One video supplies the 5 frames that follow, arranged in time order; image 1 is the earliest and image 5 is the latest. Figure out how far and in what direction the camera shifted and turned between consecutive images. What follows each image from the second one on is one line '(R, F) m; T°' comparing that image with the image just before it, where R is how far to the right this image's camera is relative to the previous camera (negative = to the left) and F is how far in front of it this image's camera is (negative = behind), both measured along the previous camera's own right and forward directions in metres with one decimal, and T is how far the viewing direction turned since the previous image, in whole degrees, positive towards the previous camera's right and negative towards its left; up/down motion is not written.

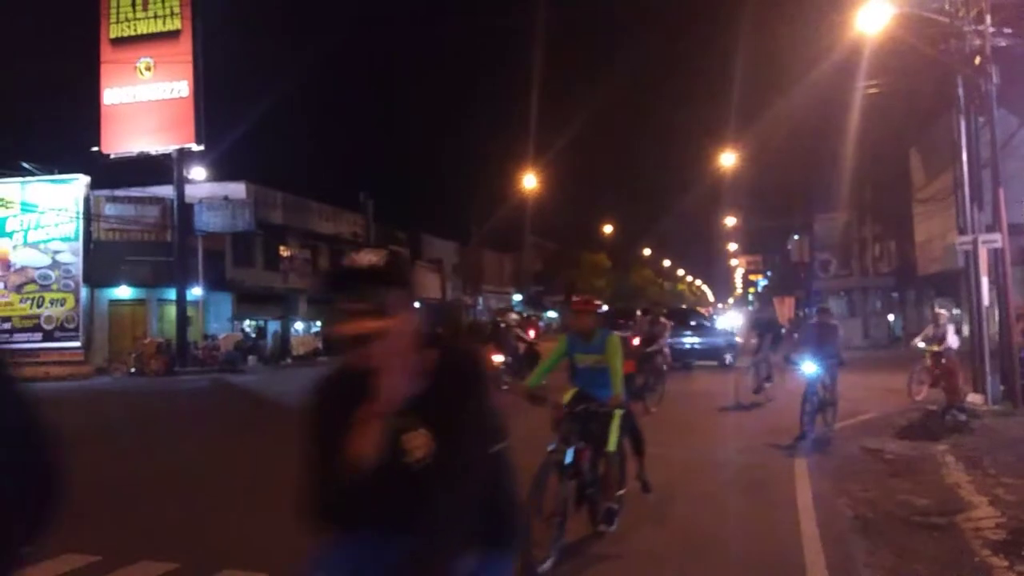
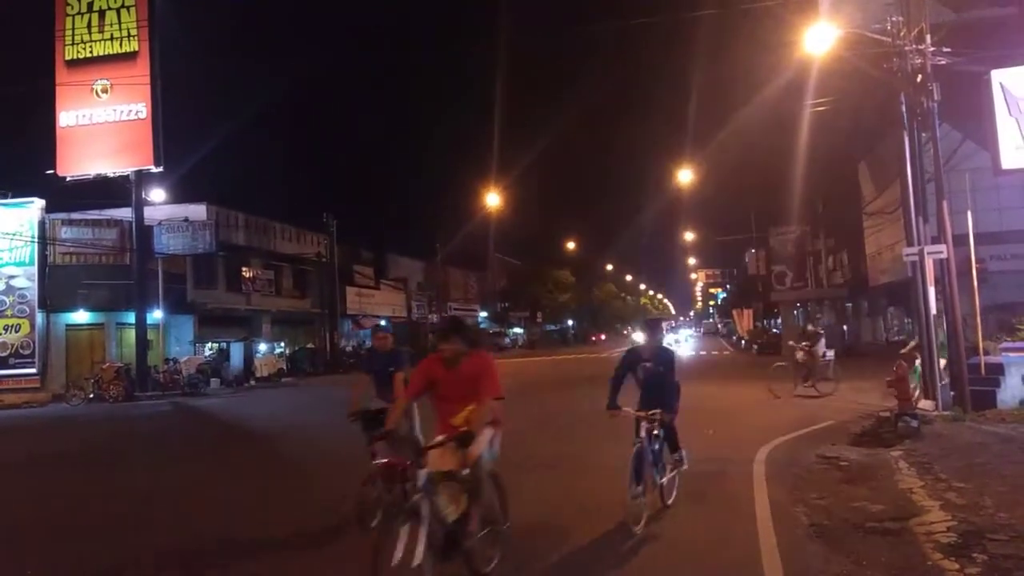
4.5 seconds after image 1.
(0.0, -0.1) m; +2°
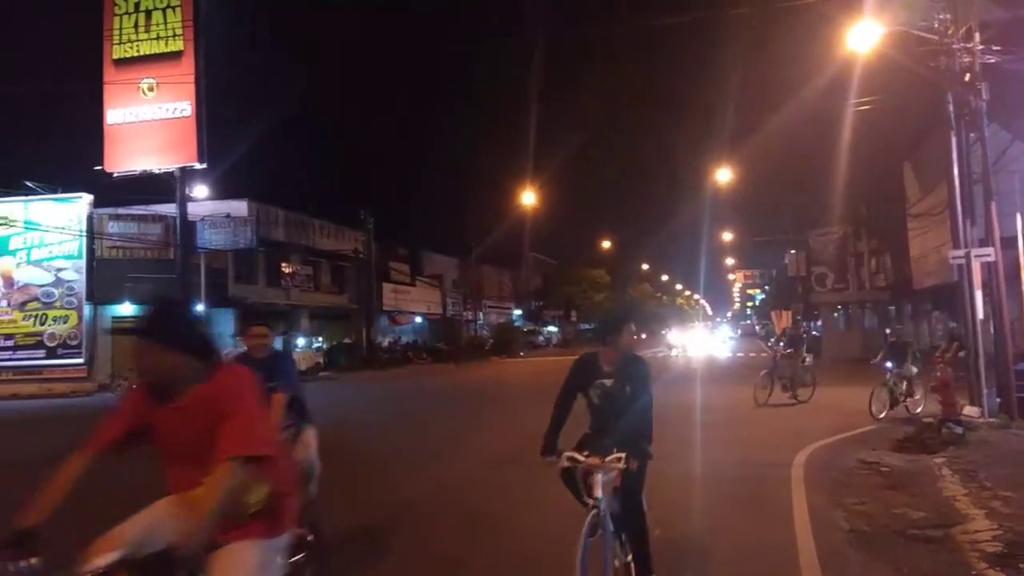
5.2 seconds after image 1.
(0.0, 0.0) m; -2°
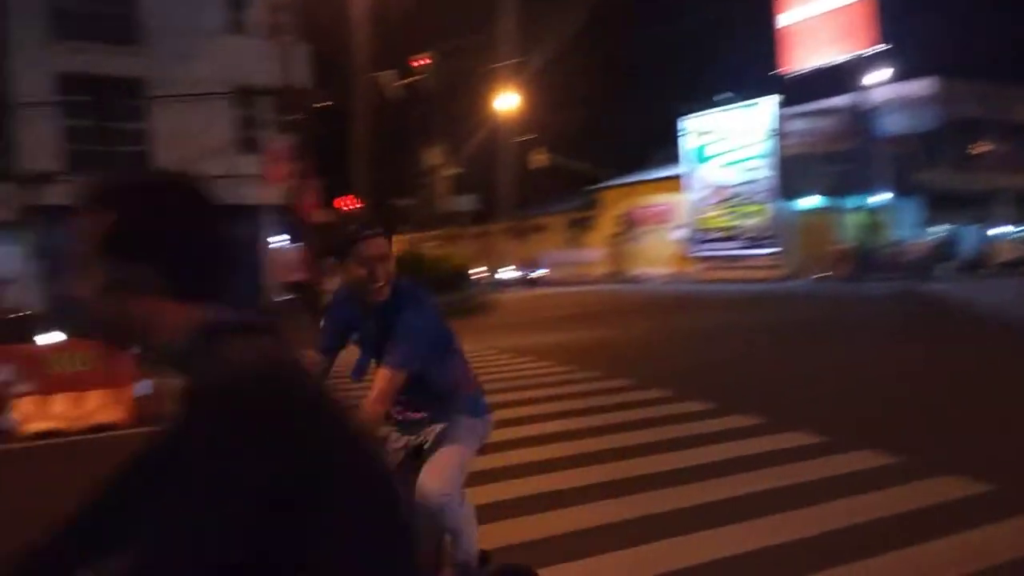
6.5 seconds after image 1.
(+1.2, -1.1) m; -38°
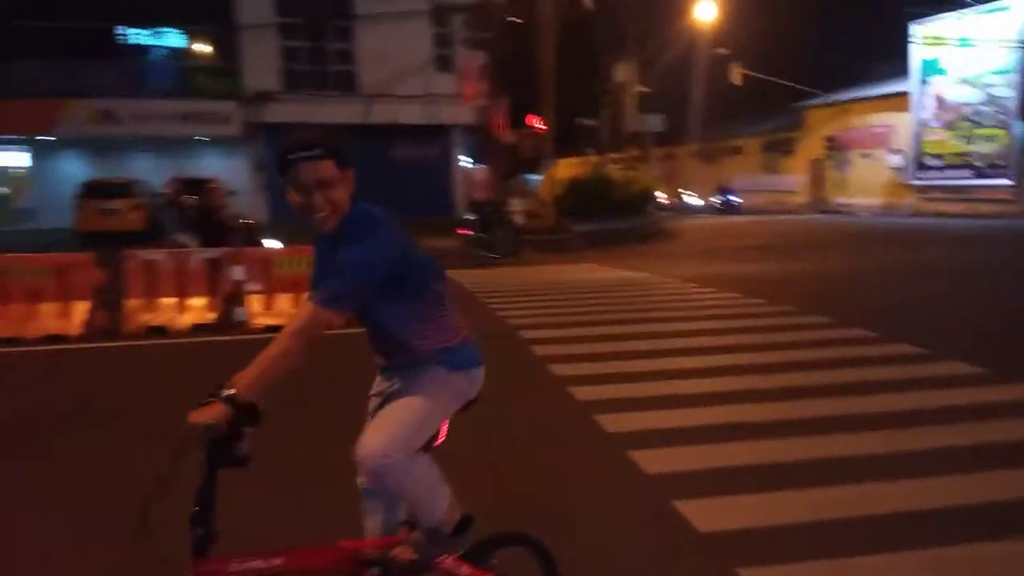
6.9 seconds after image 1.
(+0.1, +0.7) m; -10°
